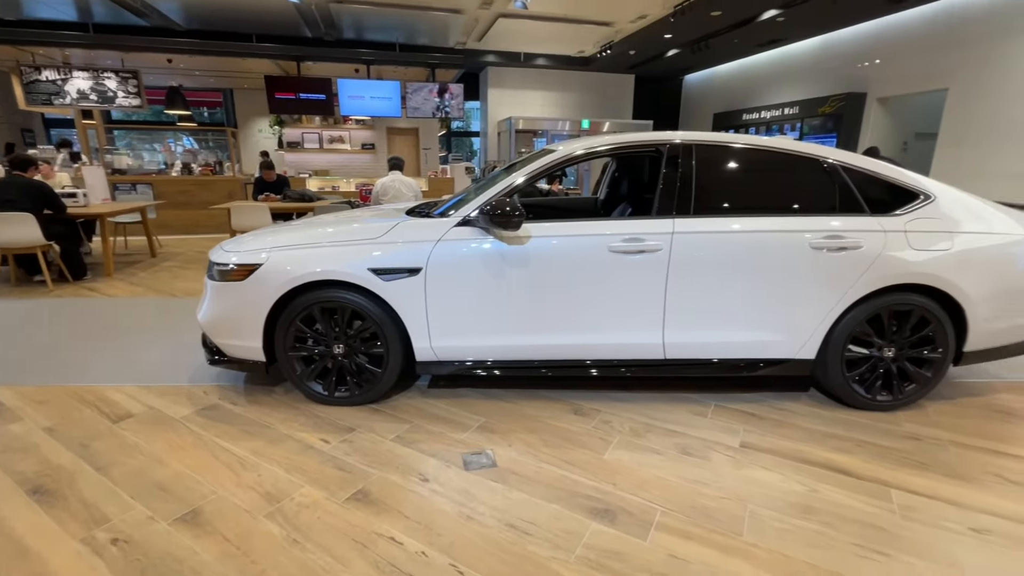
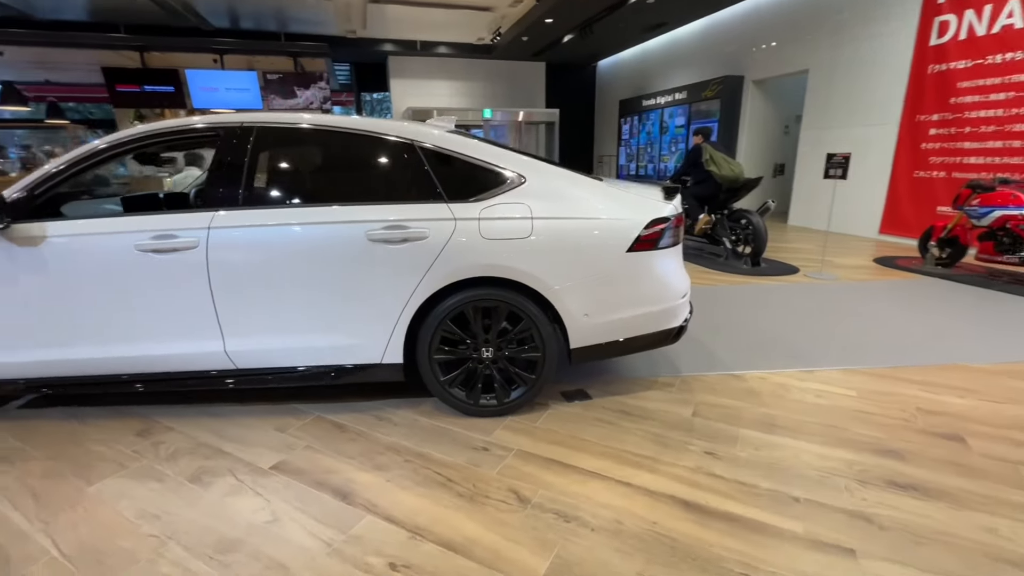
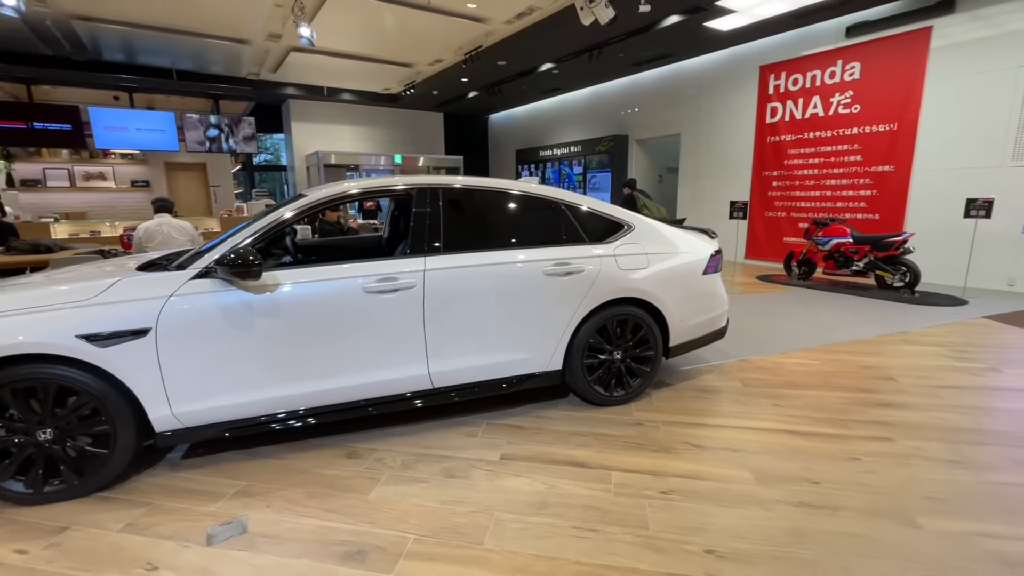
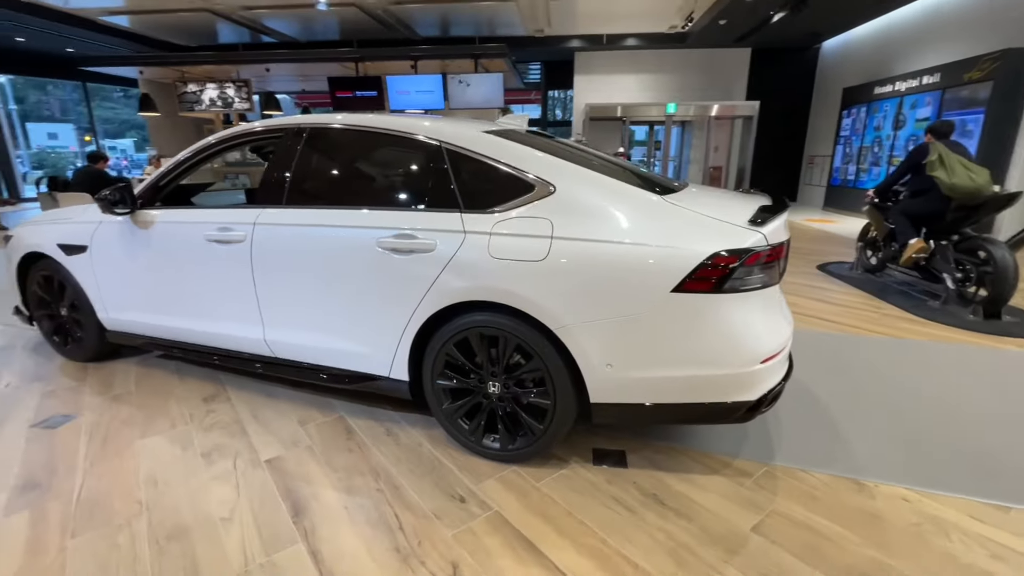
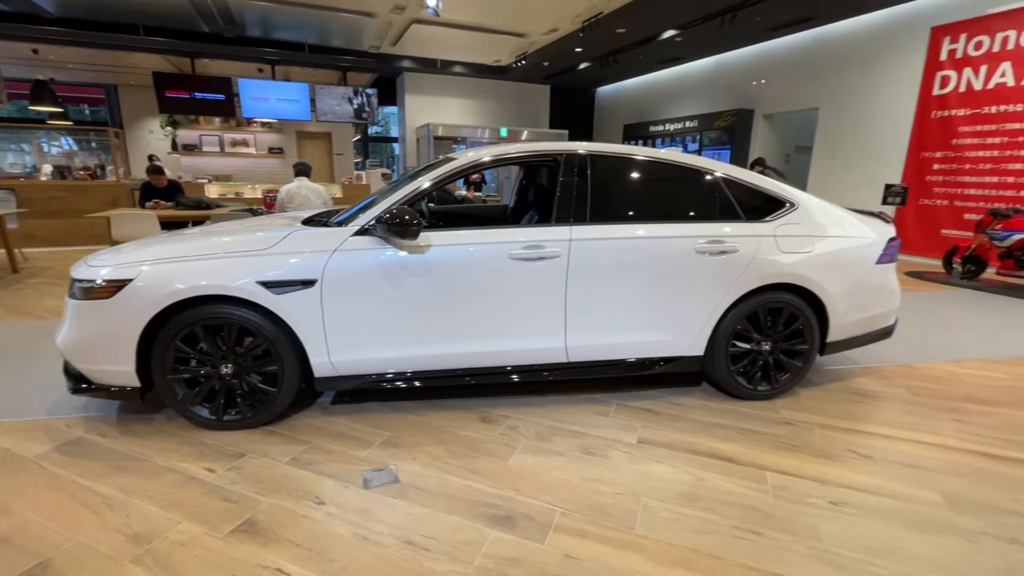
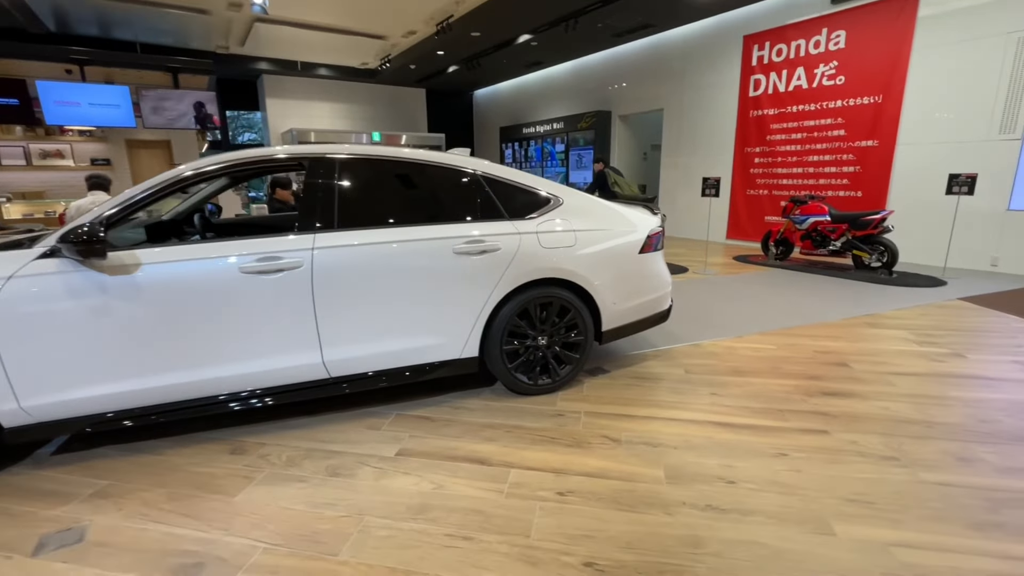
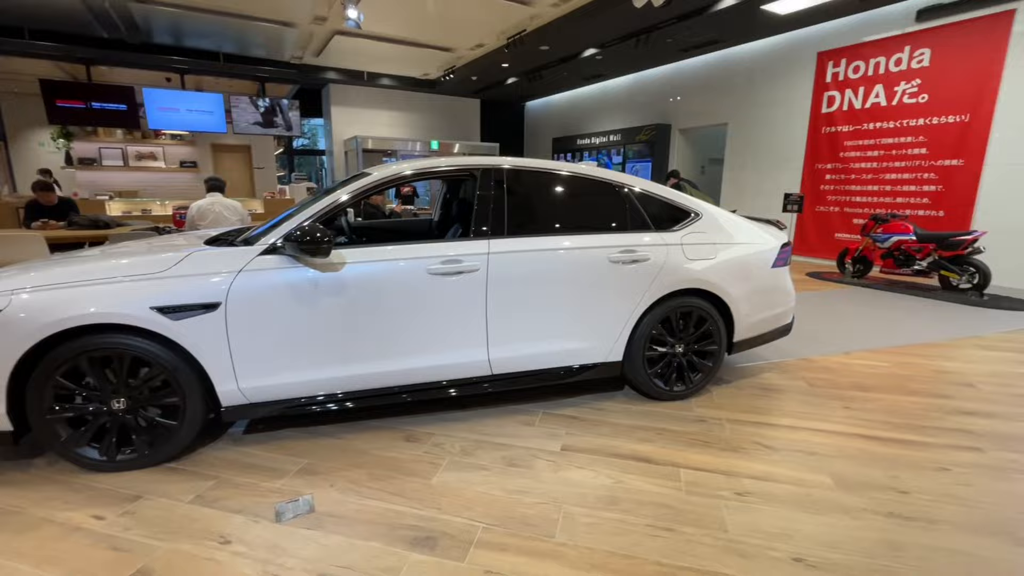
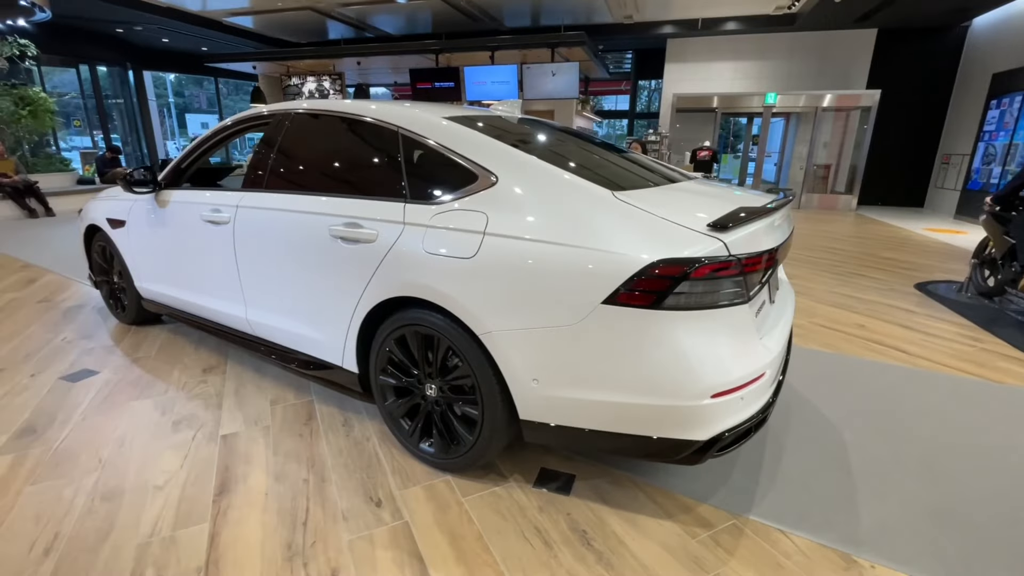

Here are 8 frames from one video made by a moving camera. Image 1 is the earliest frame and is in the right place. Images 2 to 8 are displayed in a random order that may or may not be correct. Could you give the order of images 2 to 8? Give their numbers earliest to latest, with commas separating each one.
5, 7, 3, 6, 2, 4, 8
